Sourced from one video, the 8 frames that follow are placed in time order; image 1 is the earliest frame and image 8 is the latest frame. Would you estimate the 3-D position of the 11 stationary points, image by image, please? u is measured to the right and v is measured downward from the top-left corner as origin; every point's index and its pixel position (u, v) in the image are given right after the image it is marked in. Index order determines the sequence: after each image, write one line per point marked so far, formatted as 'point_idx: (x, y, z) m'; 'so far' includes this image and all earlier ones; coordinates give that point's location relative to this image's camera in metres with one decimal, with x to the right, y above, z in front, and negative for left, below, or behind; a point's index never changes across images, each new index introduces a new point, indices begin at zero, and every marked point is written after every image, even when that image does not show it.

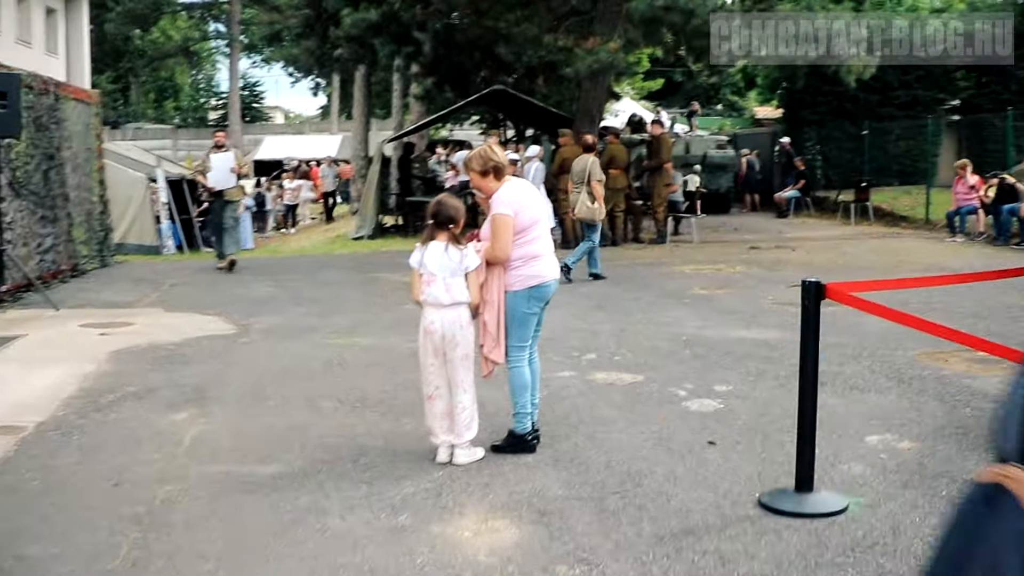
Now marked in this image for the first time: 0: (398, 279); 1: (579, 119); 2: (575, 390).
0: (-1.1, +0.1, +12.9) m
1: (+0.9, +2.4, +18.9) m
2: (+0.3, -0.5, +6.8) m
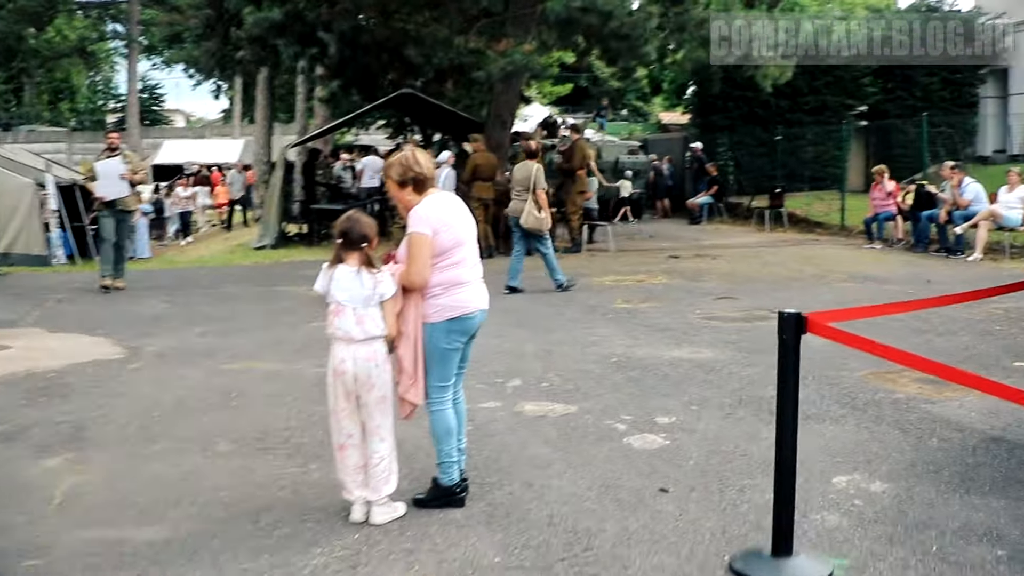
0: (-1.9, -0.1, +12.1) m
1: (-0.3, +2.3, +18.3) m
2: (0.0, -0.6, +6.1) m
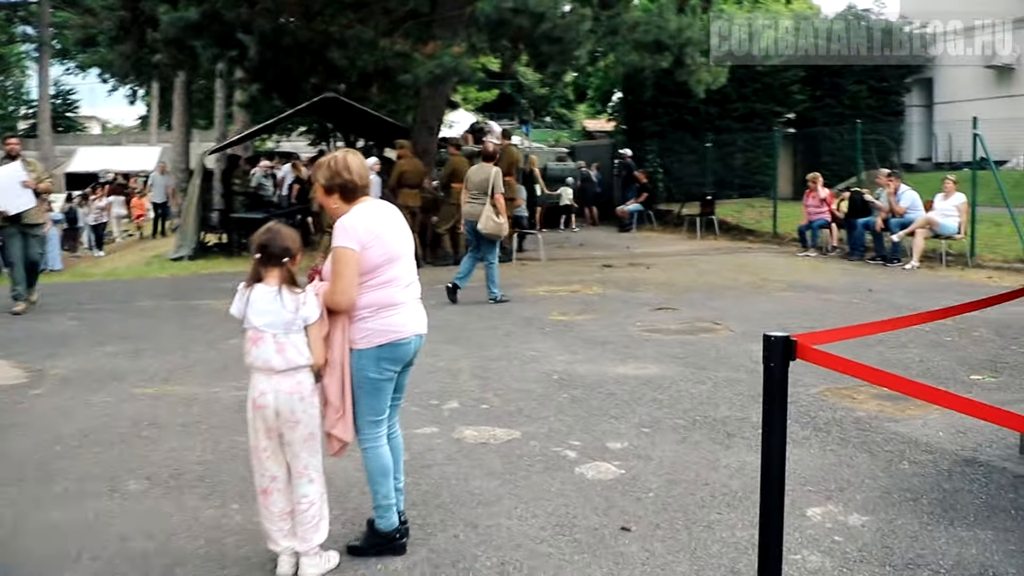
0: (-2.5, -0.2, +11.5) m
1: (-1.3, +2.2, +17.8) m
2: (-0.3, -0.7, +5.6) m
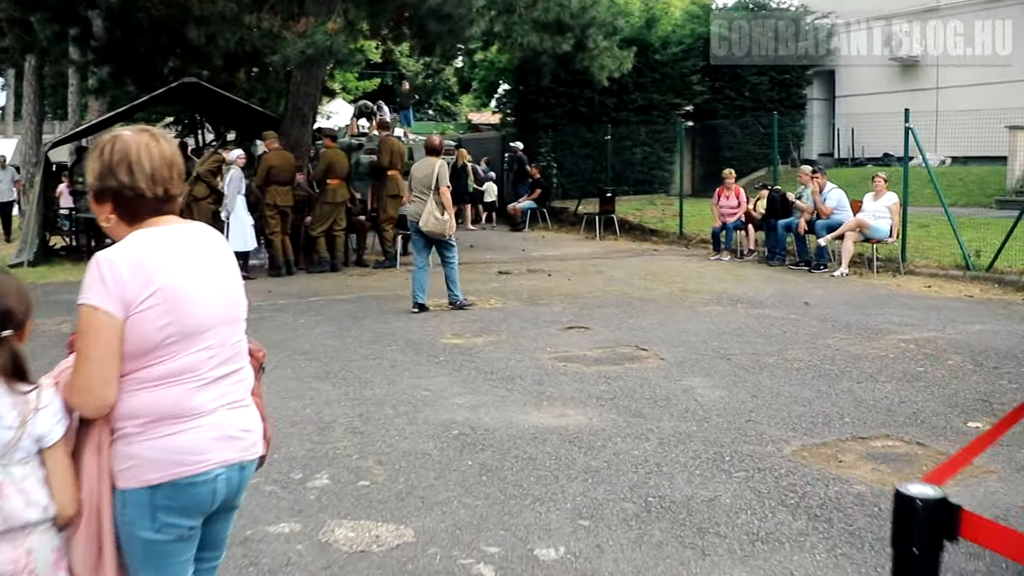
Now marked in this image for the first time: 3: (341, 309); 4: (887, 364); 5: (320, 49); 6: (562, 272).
0: (-3.4, -0.3, +9.6) m
1: (-2.7, +2.1, +16.0) m
2: (-0.6, -0.8, +4.0) m
3: (-1.4, -0.2, +10.8) m
4: (+2.1, -0.4, +7.5) m
5: (-1.8, +2.3, +12.6) m
6: (+0.5, +0.2, +13.5) m
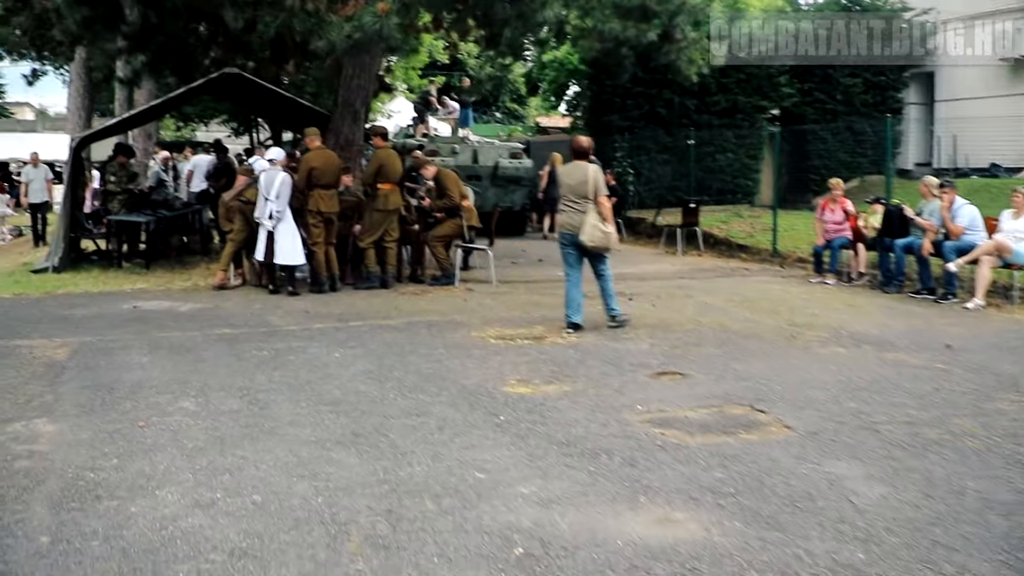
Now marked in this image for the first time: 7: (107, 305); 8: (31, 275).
0: (-2.9, -0.5, +8.0) m
1: (-1.9, +1.9, +14.3) m
2: (-0.5, -1.0, +2.2) m
3: (-0.9, -0.3, +9.1) m
4: (+2.5, -0.7, +5.6) m
5: (-1.2, +2.1, +10.9) m
6: (+1.2, -0.1, +11.7) m
7: (-3.5, -0.2, +11.3) m
8: (-5.2, +0.1, +14.3) m
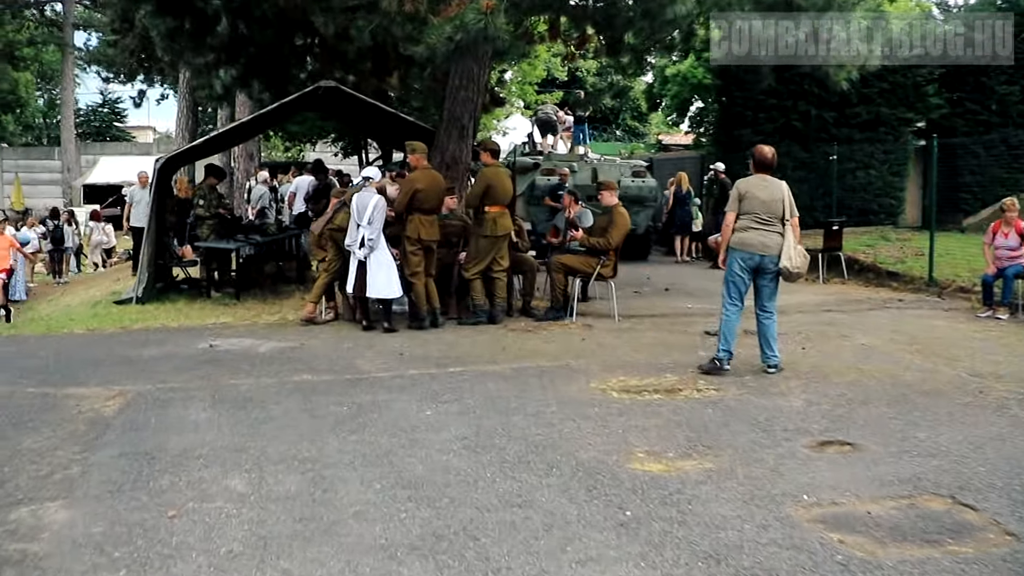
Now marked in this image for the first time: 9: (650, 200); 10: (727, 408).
0: (-2.3, -0.7, +6.7) m
1: (-0.7, +1.6, +13.0) m
2: (-0.3, -1.2, +0.8) m
3: (-0.1, -0.6, +7.6) m
4: (+2.9, -0.9, +3.9) m
5: (-0.3, +1.8, +9.5) m
6: (+2.1, -0.3, +10.1) m
7: (-2.5, -0.4, +10.1) m
8: (-4.0, -0.2, +13.3) m
9: (+1.9, +1.2, +18.2) m
10: (+1.1, -0.6, +6.9) m
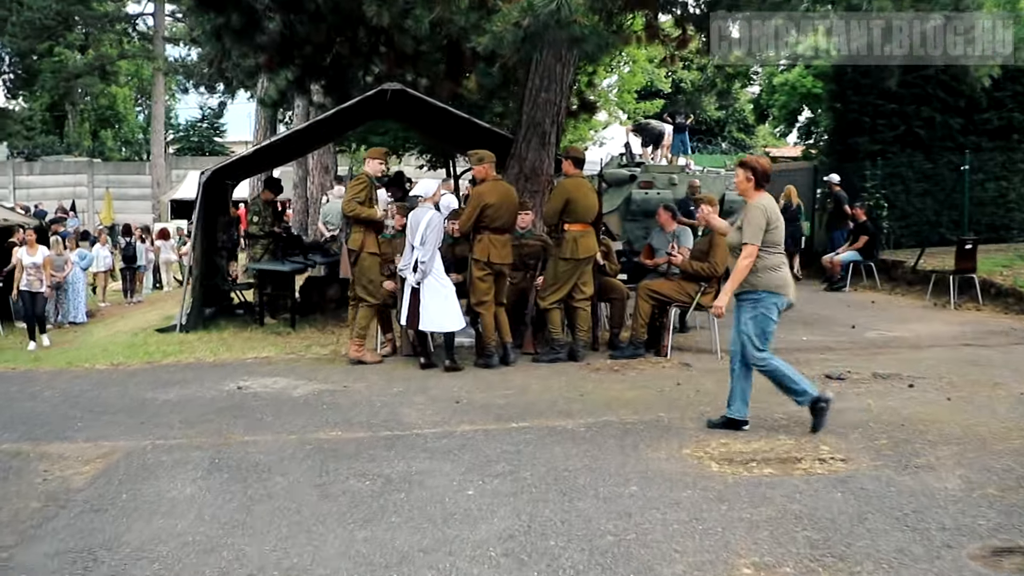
0: (-2.0, -0.9, +5.3) m
1: (+0.1, +1.3, +11.5) m
2: (-0.6, -1.3, -0.8) m
3: (+0.2, -0.8, +6.1) m
4: (+2.9, -1.0, +2.1) m
5: (+0.2, +1.6, +8.0) m
6: (+2.6, -0.6, +8.3) m
7: (-2.0, -0.6, +8.7) m
8: (-3.2, -0.4, +12.0) m
9: (+3.0, +0.9, +16.4) m
10: (+1.4, -0.8, +5.2) m
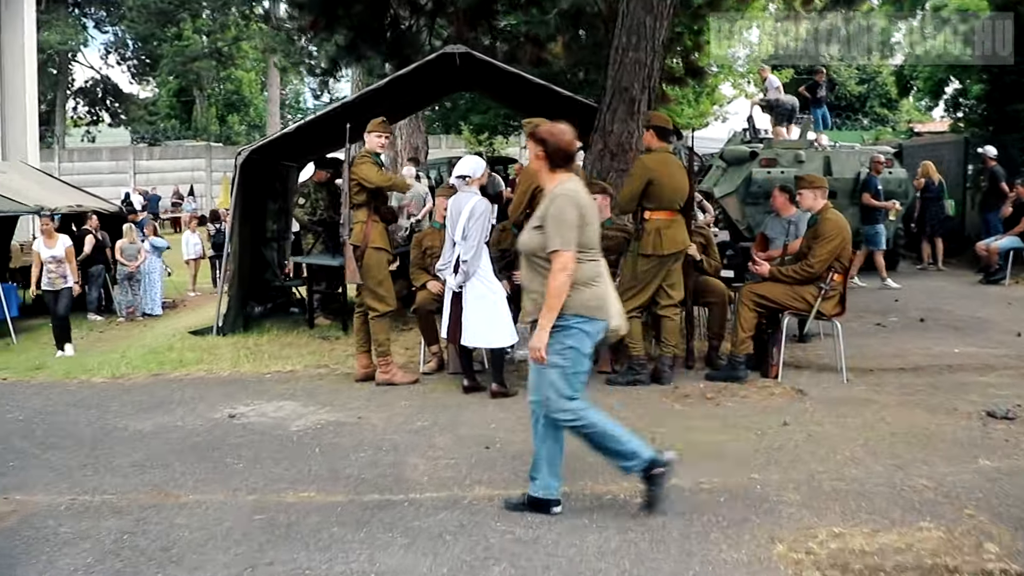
0: (-2.0, -0.9, +3.7) m
1: (+0.7, +1.3, +9.6) m
2: (-1.3, -1.4, -2.5) m
3: (+0.2, -0.8, +4.2) m
4: (+2.5, -1.1, 0.0) m
5: (+0.5, +1.6, +6.1) m
6: (+2.9, -0.6, +6.2) m
7: (-1.7, -0.7, +7.1) m
8: (-2.5, -0.4, +10.4) m
9: (+4.2, +1.0, +14.2) m
10: (+1.3, -0.9, +3.3) m
